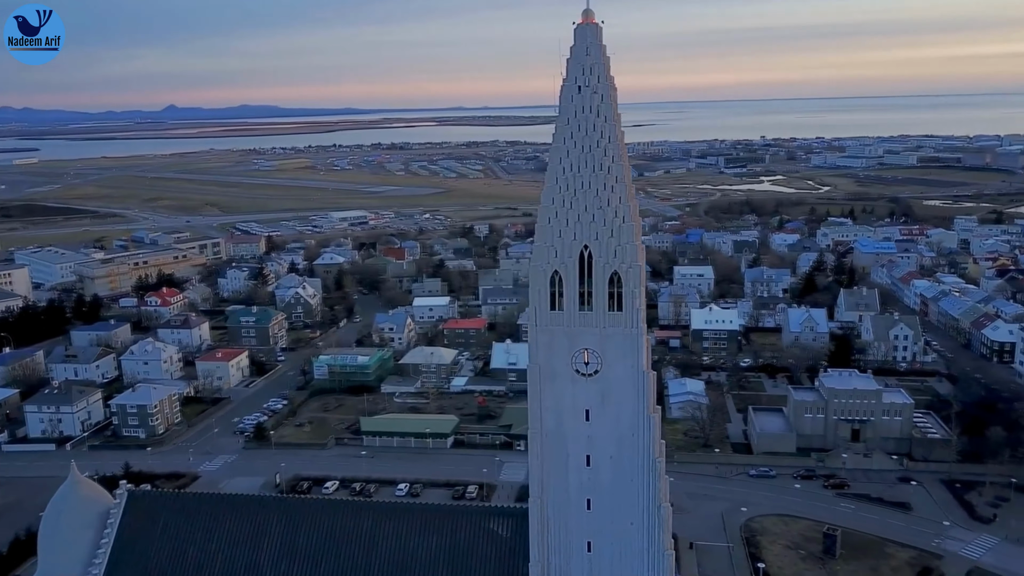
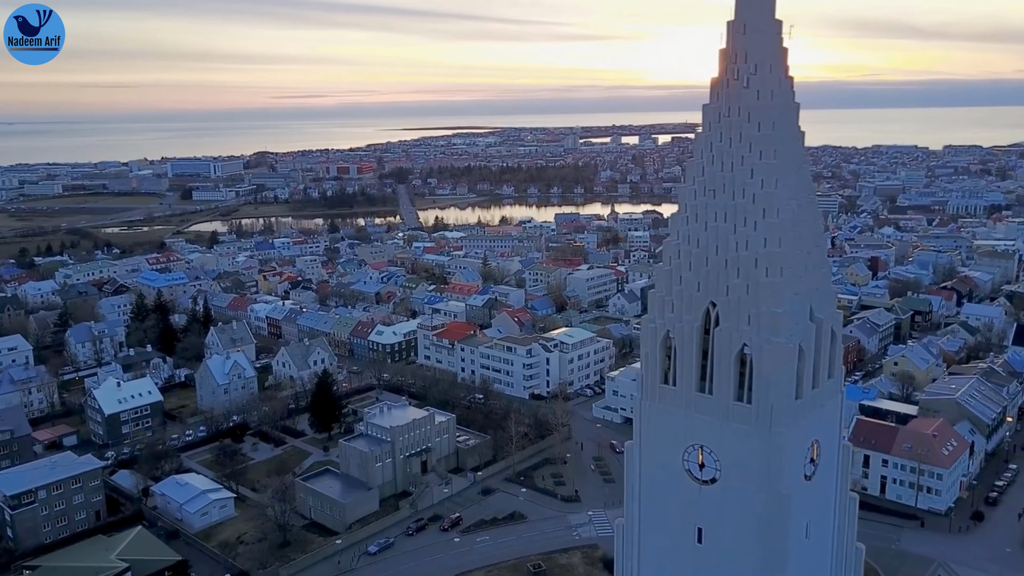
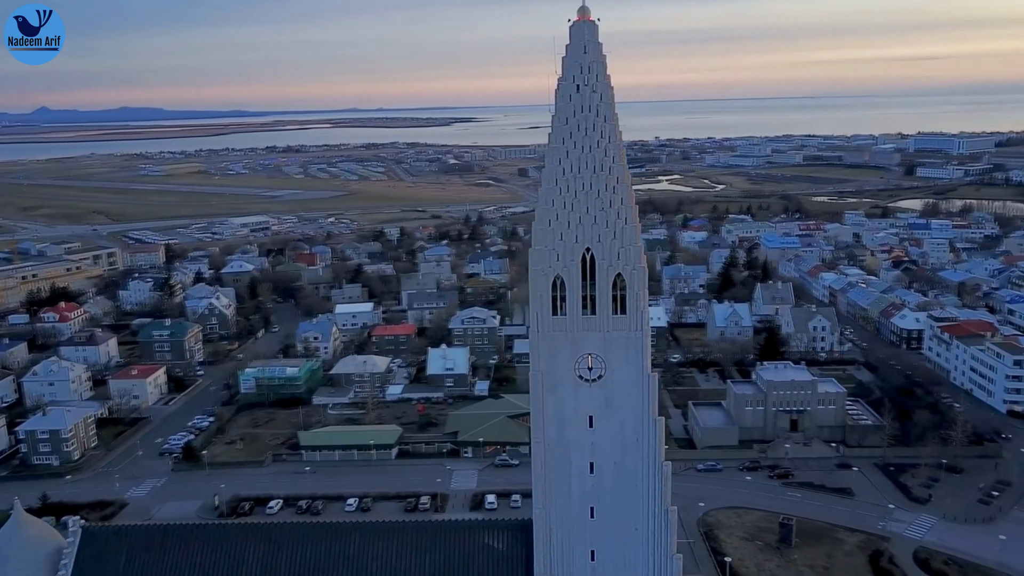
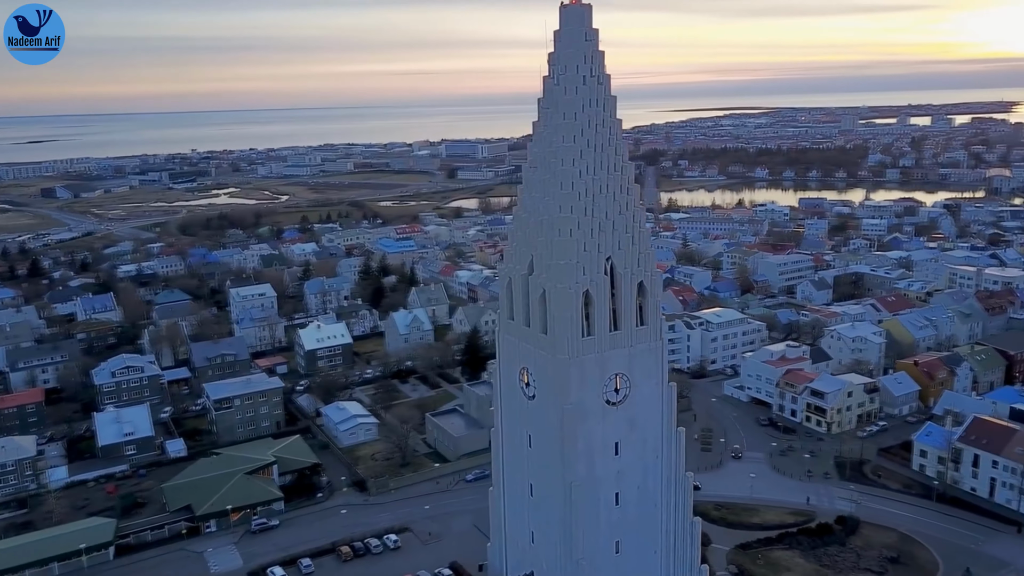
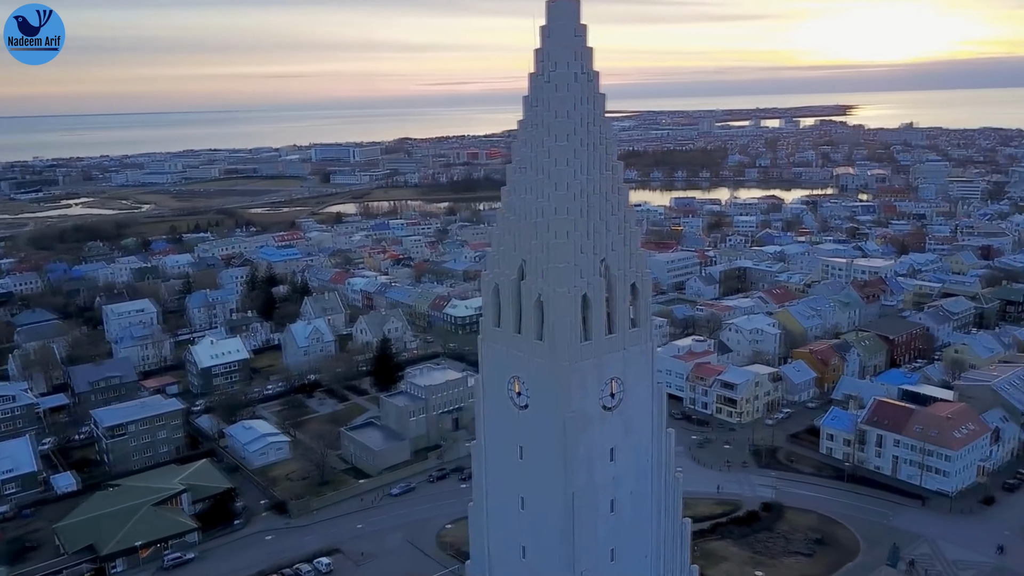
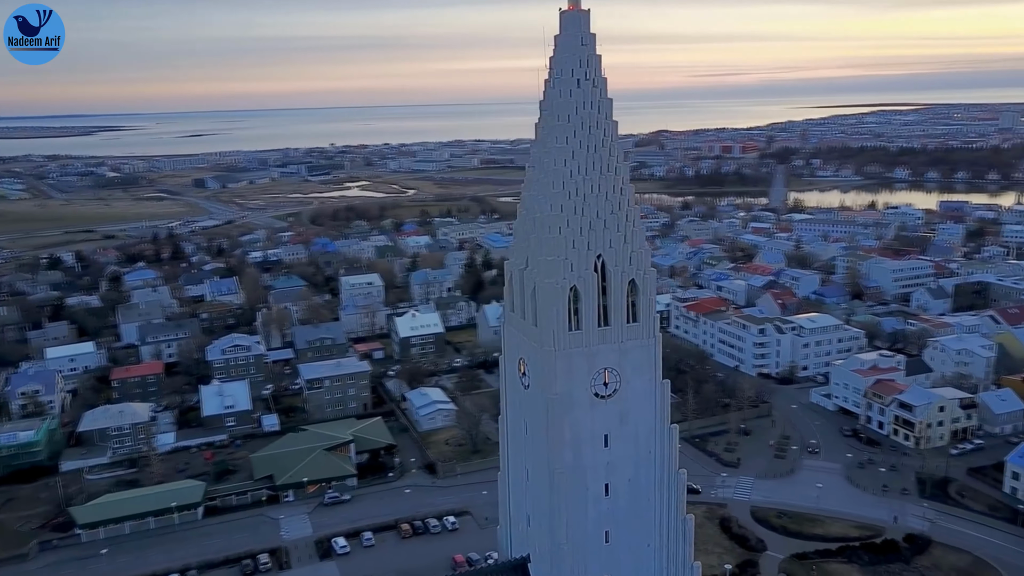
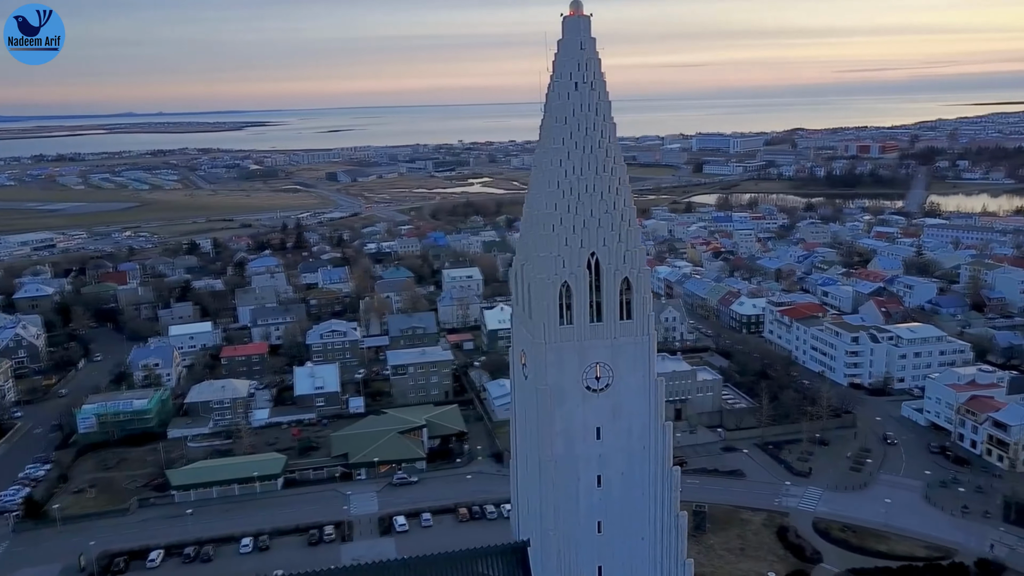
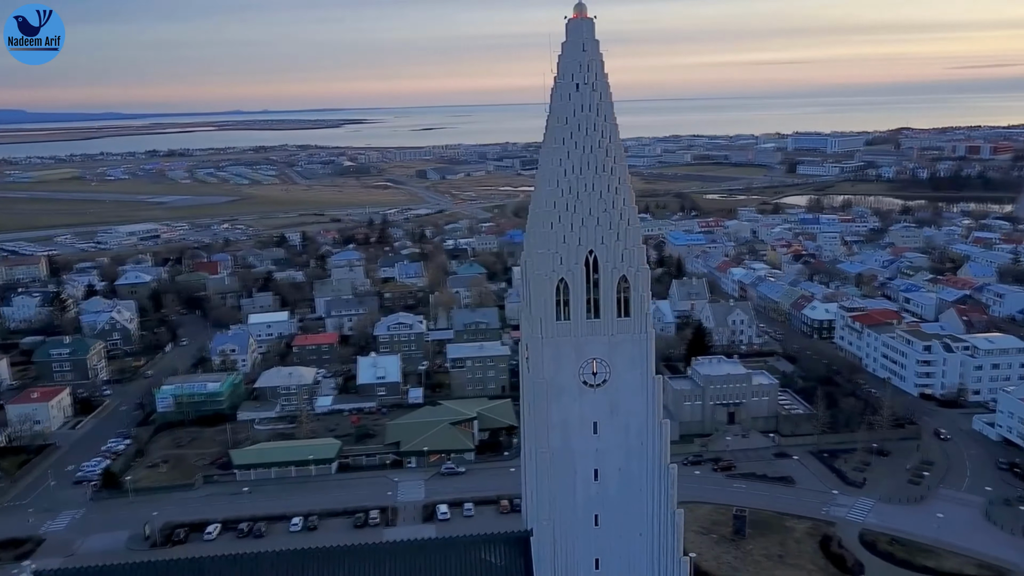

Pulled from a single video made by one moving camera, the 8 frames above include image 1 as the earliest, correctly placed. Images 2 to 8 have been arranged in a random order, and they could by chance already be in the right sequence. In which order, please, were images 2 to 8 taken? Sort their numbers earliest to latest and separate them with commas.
3, 8, 7, 6, 4, 5, 2
